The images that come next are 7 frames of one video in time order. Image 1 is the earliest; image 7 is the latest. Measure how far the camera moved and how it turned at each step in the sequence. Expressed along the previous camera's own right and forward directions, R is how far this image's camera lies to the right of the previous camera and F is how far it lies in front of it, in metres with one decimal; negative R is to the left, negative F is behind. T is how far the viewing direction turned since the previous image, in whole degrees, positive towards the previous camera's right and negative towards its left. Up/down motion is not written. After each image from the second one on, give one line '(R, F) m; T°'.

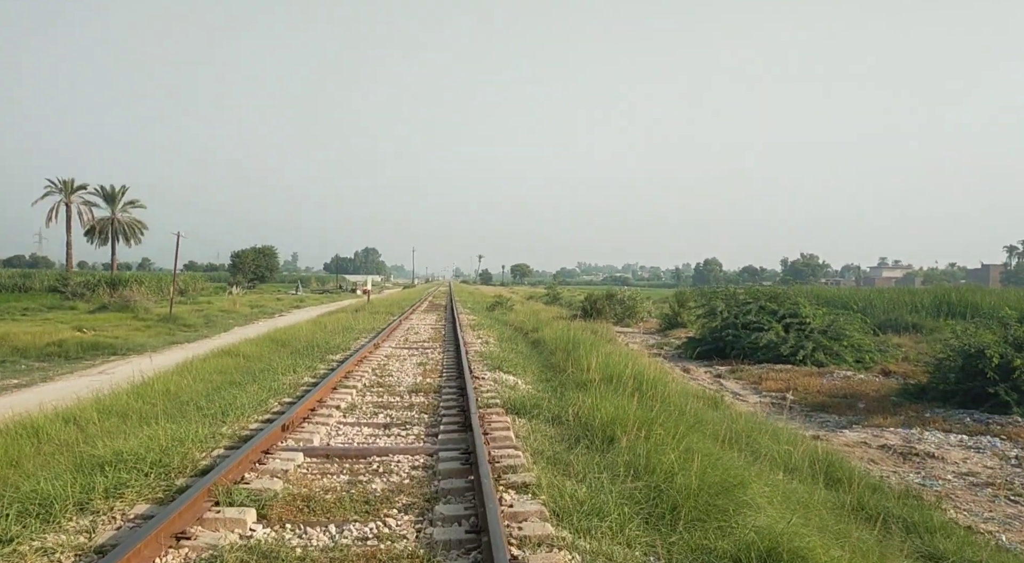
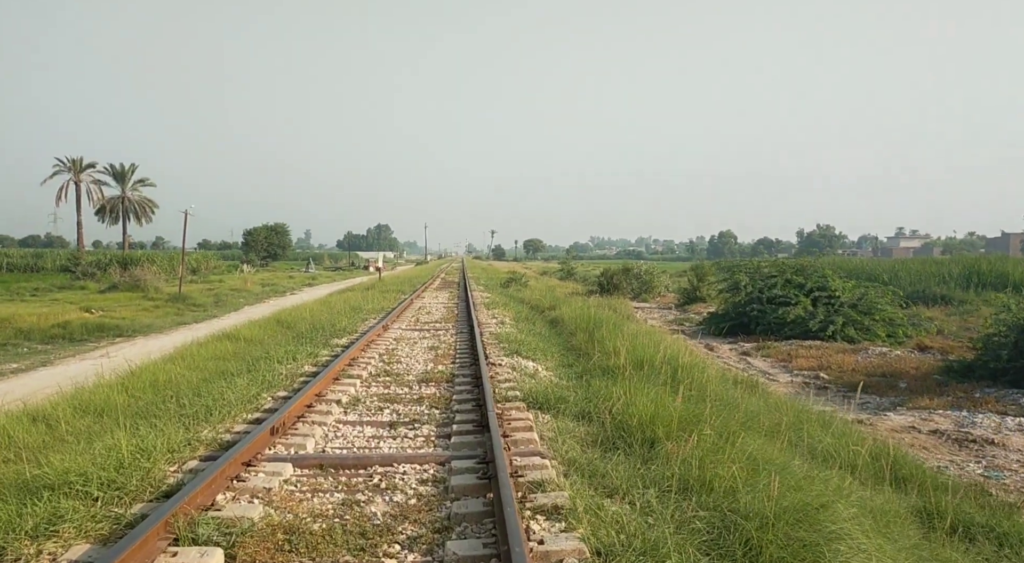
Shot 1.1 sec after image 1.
(-0.1, +0.9) m; -1°
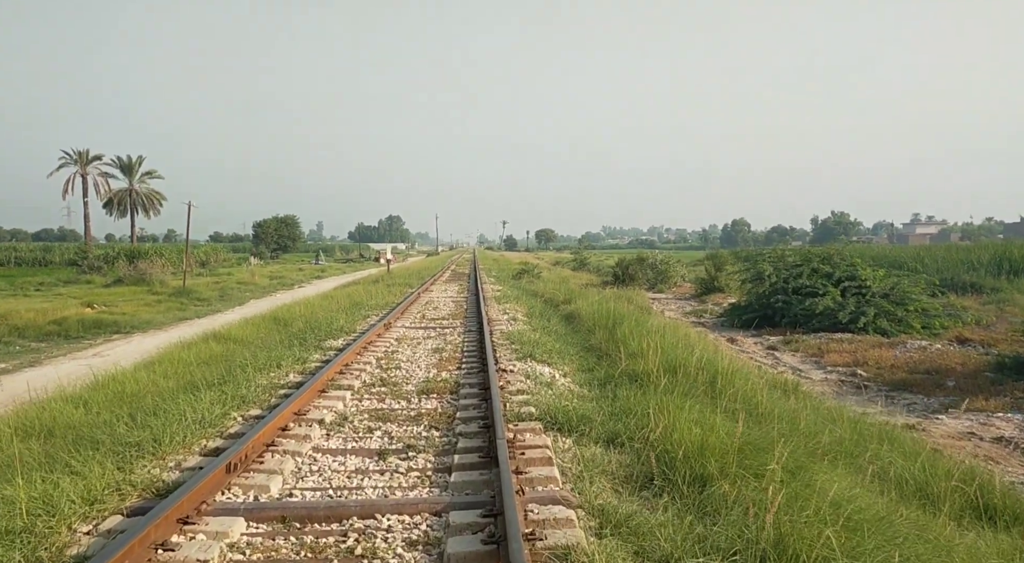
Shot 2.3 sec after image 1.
(0.0, +1.0) m; -1°
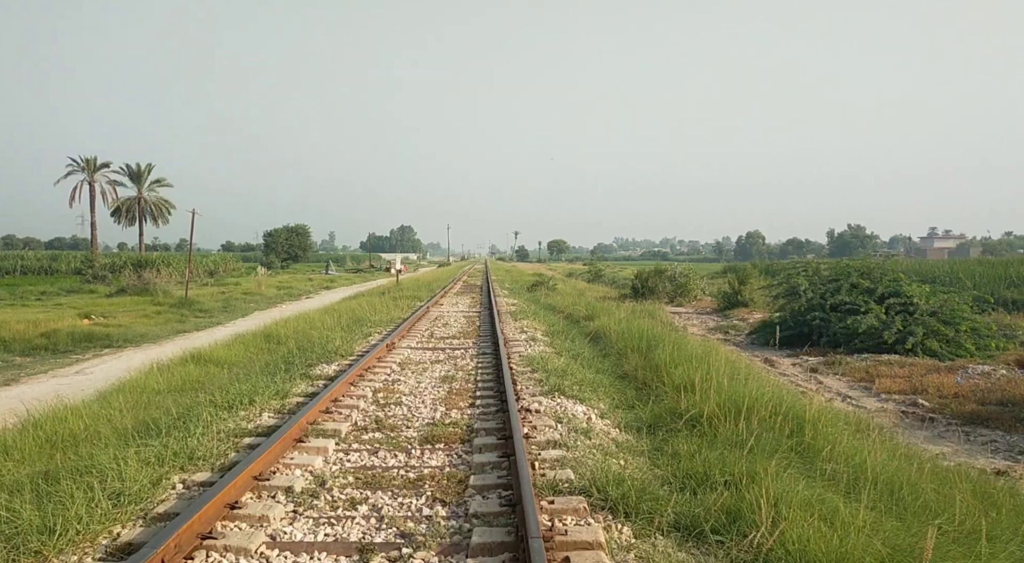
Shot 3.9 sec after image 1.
(-0.1, +1.4) m; -1°
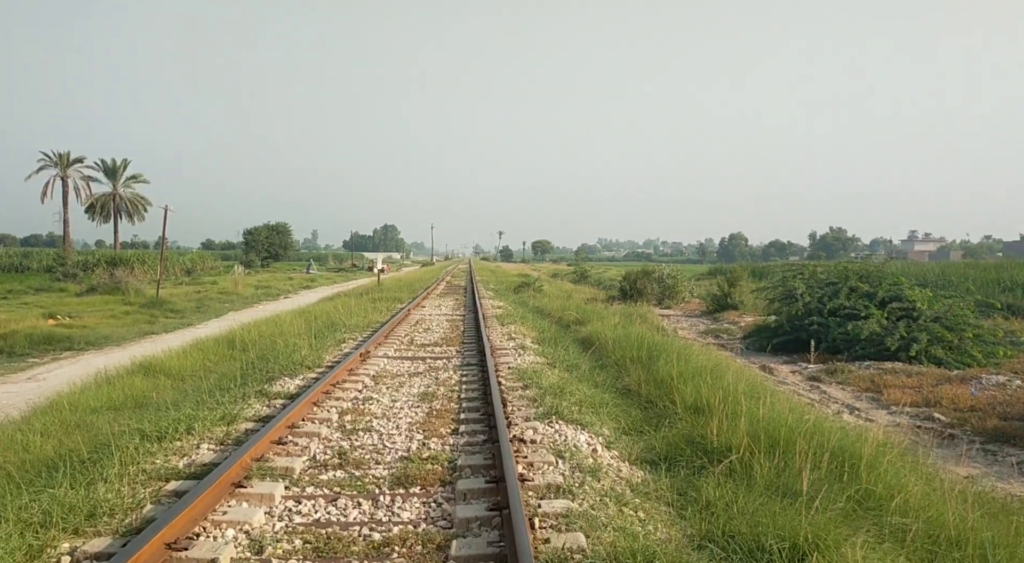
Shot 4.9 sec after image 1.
(-0.1, +0.9) m; +1°
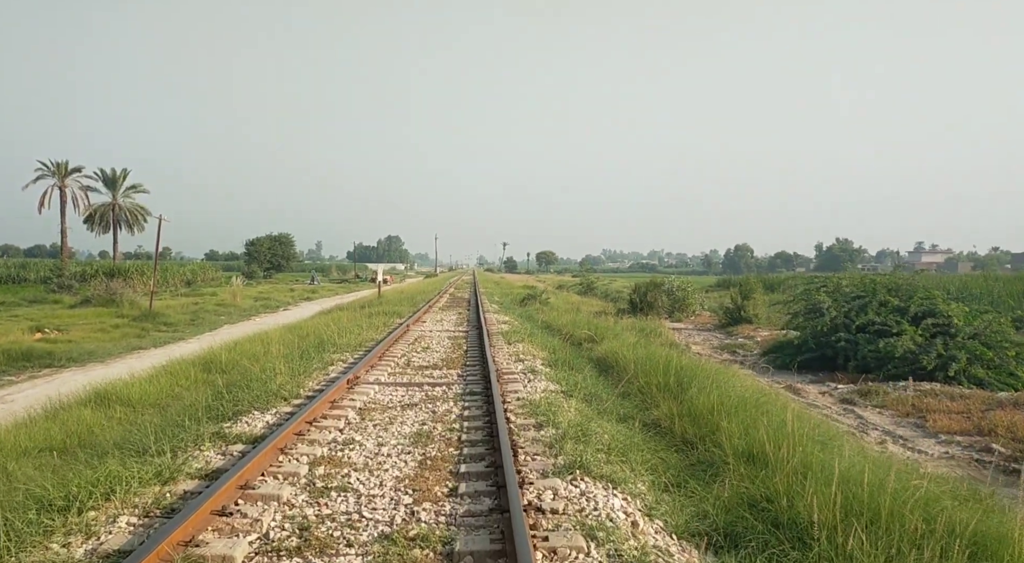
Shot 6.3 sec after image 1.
(-0.1, +1.1) m; 0°
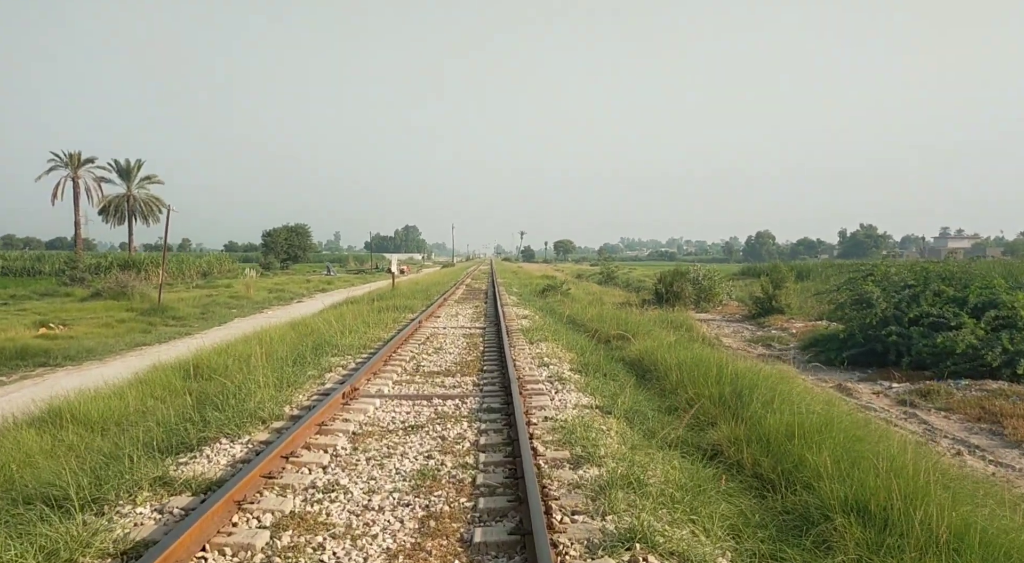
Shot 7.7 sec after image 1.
(-0.1, +1.3) m; -2°
